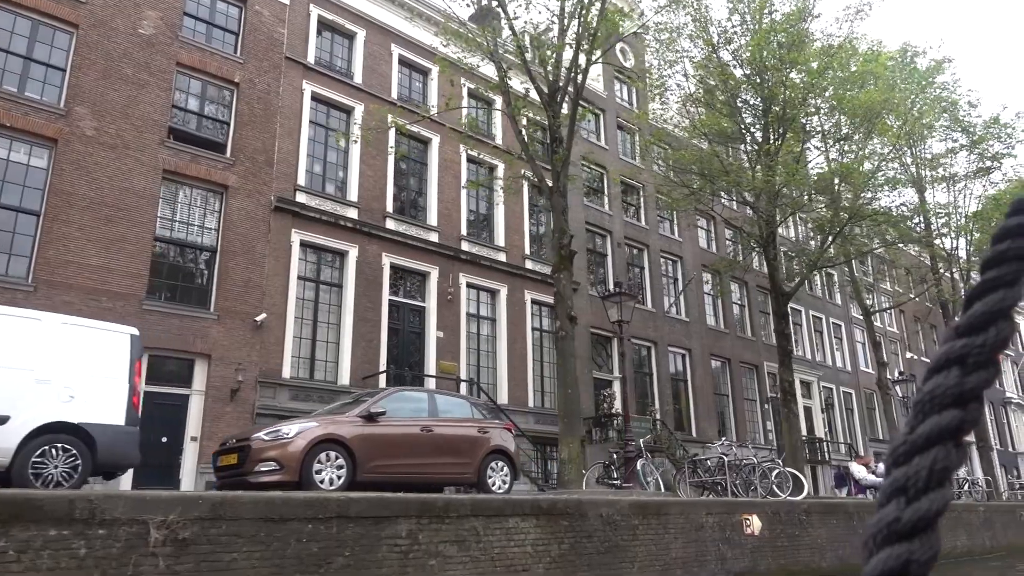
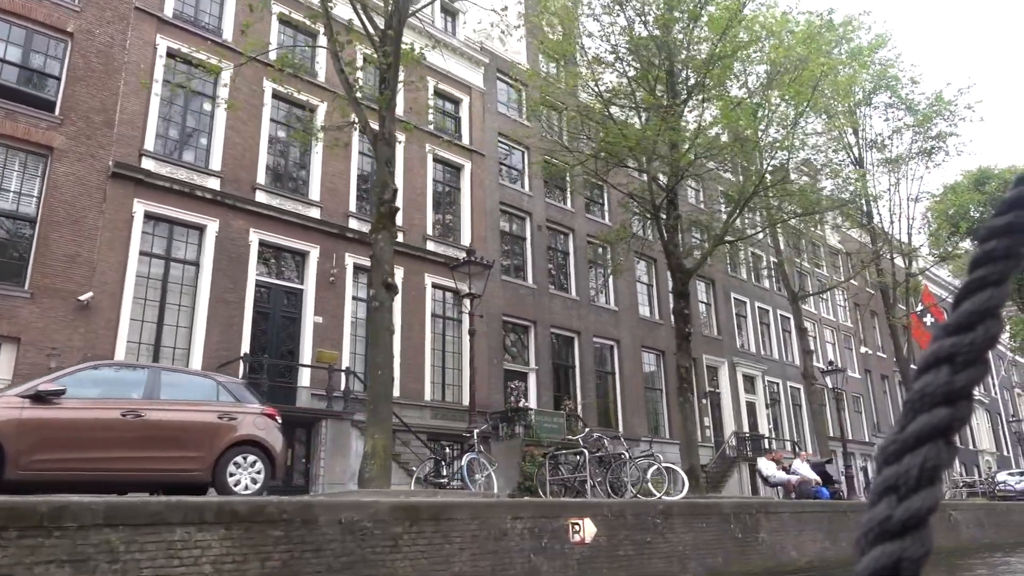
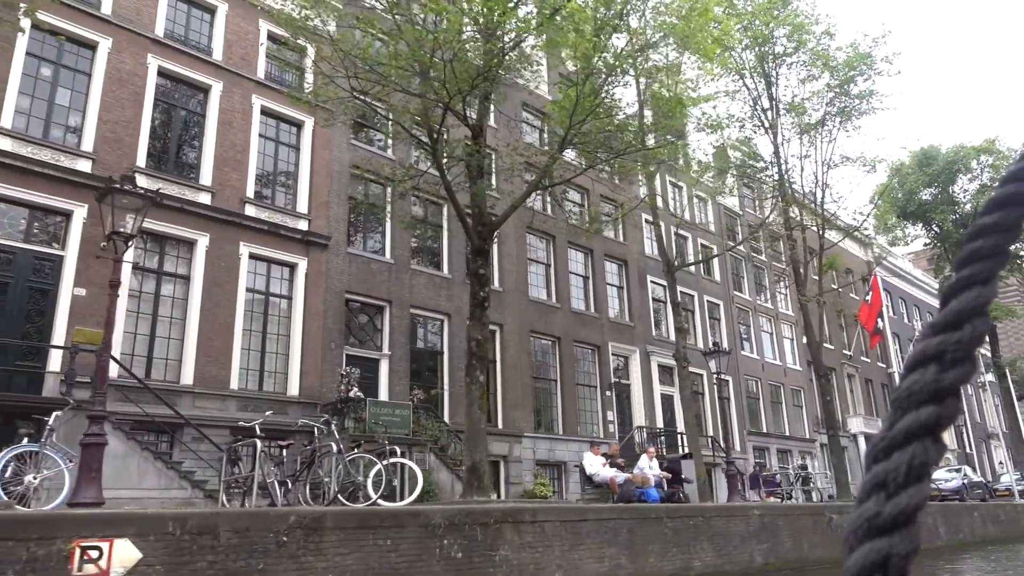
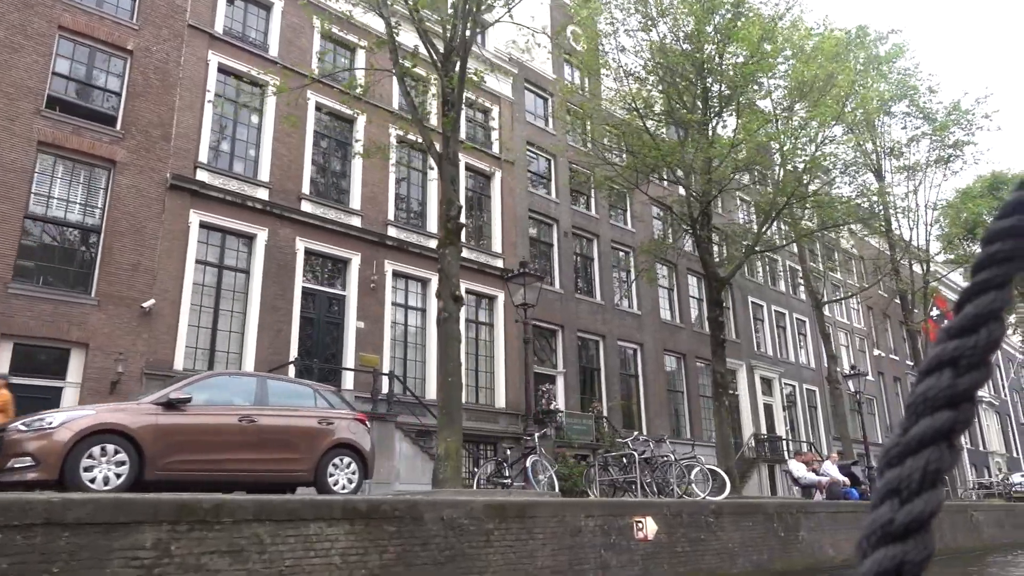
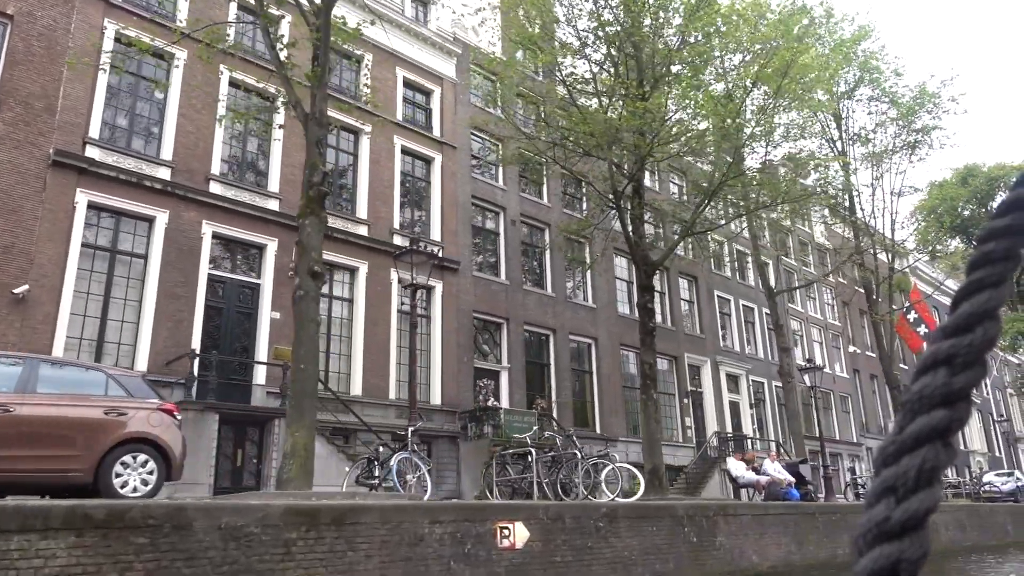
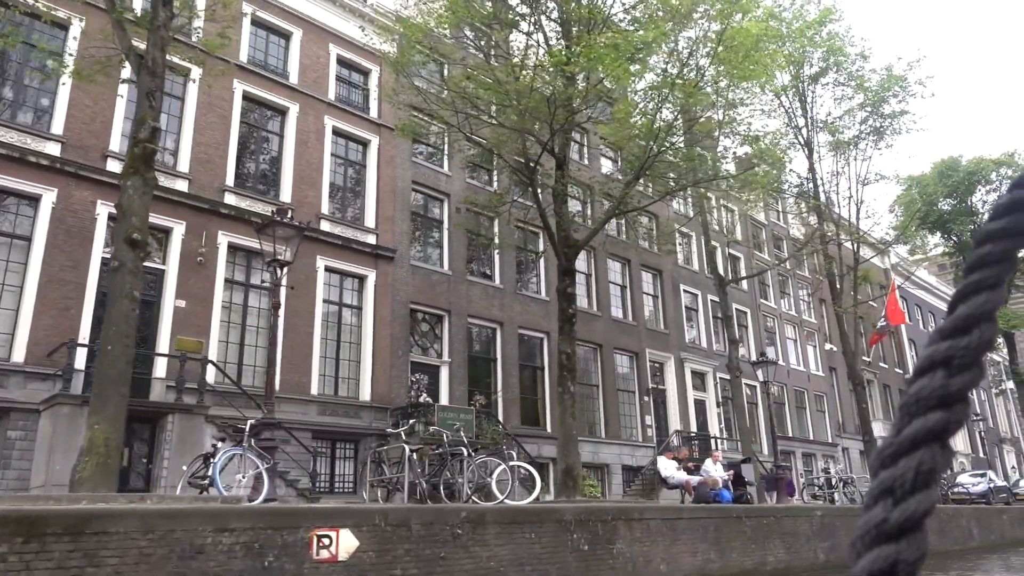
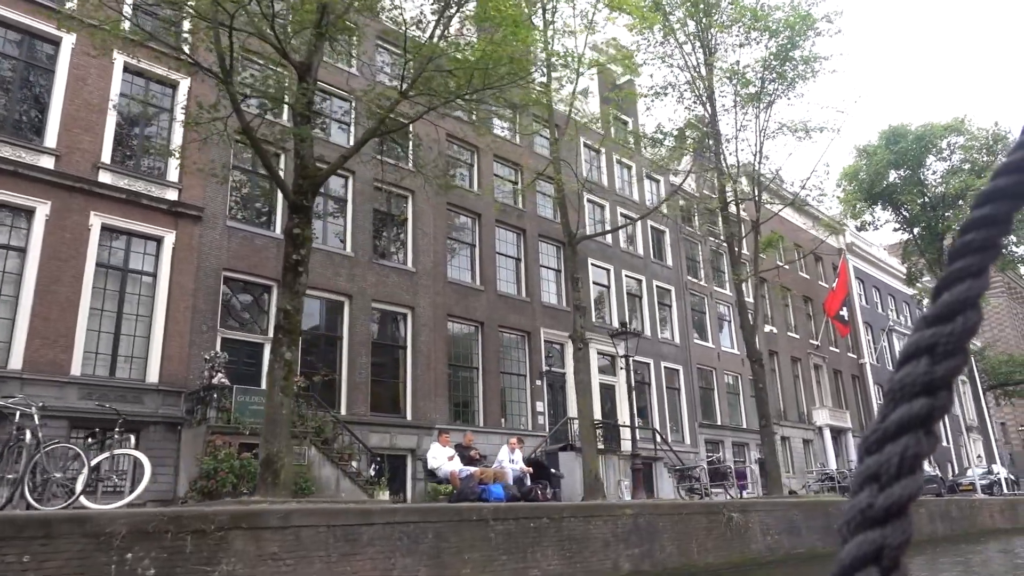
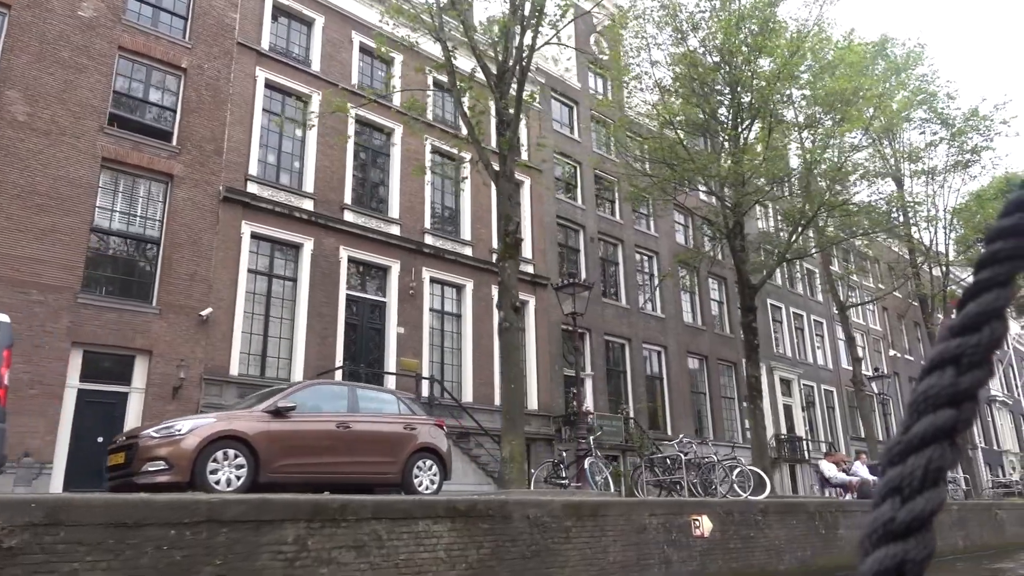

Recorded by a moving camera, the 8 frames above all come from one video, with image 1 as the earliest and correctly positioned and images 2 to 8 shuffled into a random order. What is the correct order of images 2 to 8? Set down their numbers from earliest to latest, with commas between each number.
8, 4, 2, 5, 6, 3, 7
